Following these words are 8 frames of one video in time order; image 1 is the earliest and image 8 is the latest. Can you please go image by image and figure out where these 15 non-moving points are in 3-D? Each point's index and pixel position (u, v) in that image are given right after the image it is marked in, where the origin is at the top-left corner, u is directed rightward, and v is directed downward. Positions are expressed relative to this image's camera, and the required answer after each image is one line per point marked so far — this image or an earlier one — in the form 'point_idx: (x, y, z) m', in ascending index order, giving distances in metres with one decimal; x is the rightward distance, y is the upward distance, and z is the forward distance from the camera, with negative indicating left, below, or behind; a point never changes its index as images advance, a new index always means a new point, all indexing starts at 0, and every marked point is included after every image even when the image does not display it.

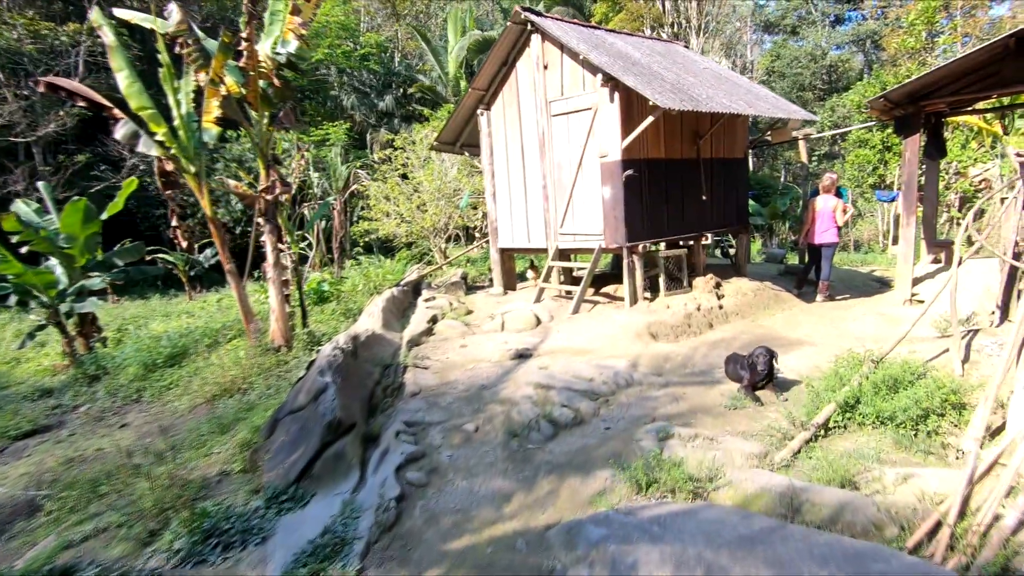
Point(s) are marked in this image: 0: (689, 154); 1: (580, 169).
0: (+3.5, +2.6, +10.6) m
1: (+1.3, +2.3, +10.1) m
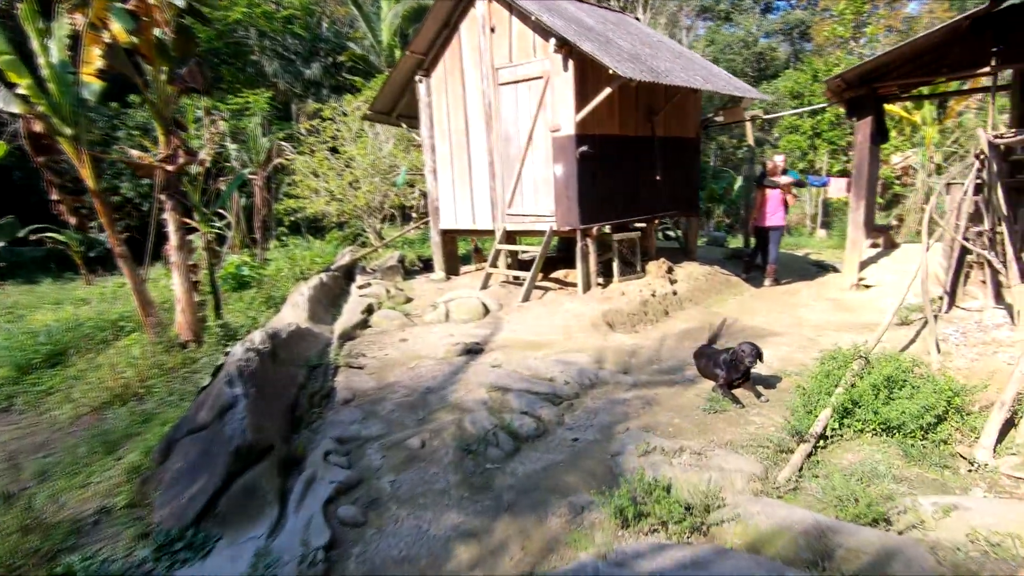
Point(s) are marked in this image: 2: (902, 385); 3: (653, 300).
0: (+2.5, +2.9, +10.0) m
1: (+0.3, +2.5, +9.3) m
2: (+3.1, -0.8, +4.2) m
3: (+2.4, -0.2, +9.0) m
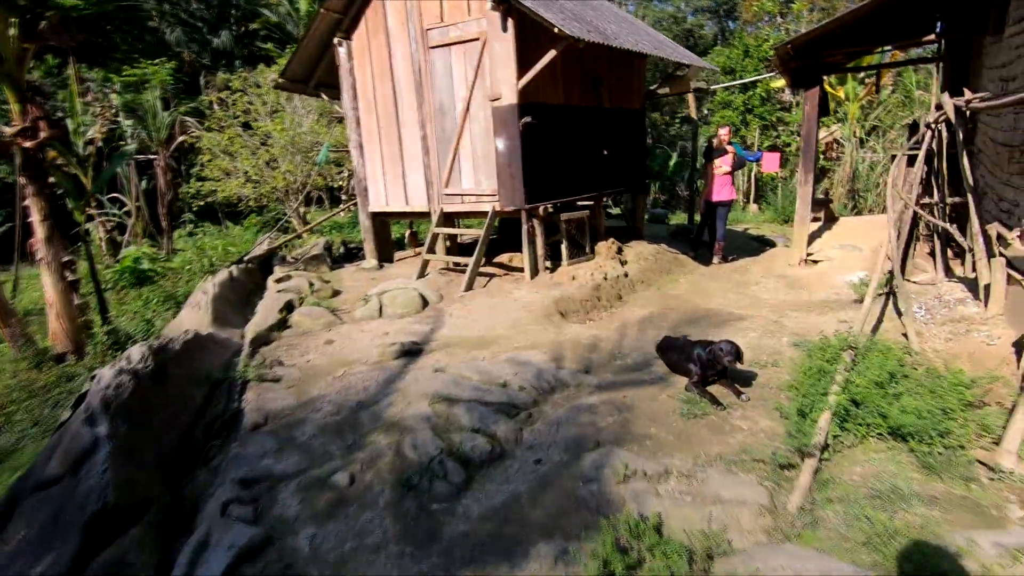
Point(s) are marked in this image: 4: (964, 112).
0: (+1.4, +3.2, +9.3) m
1: (-0.7, +2.7, +8.4) m
2: (+2.8, -0.7, +3.7) m
3: (+1.5, +0.1, +8.4) m
4: (+4.8, +1.9, +5.7) m
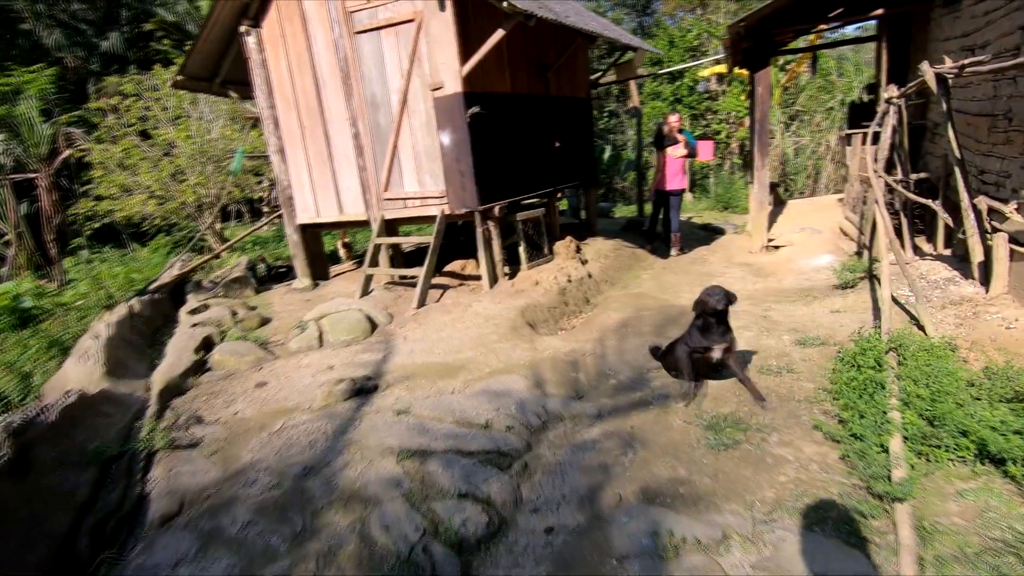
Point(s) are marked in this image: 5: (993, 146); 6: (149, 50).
0: (+0.4, +3.1, +8.6) m
1: (-1.5, +2.5, +7.4) m
2: (+2.8, -0.6, +3.2) m
3: (+0.8, 0.0, +7.7) m
4: (+4.3, +2.1, +5.4) m
5: (+4.9, +1.4, +5.5) m
6: (-11.8, +7.8, +17.5) m
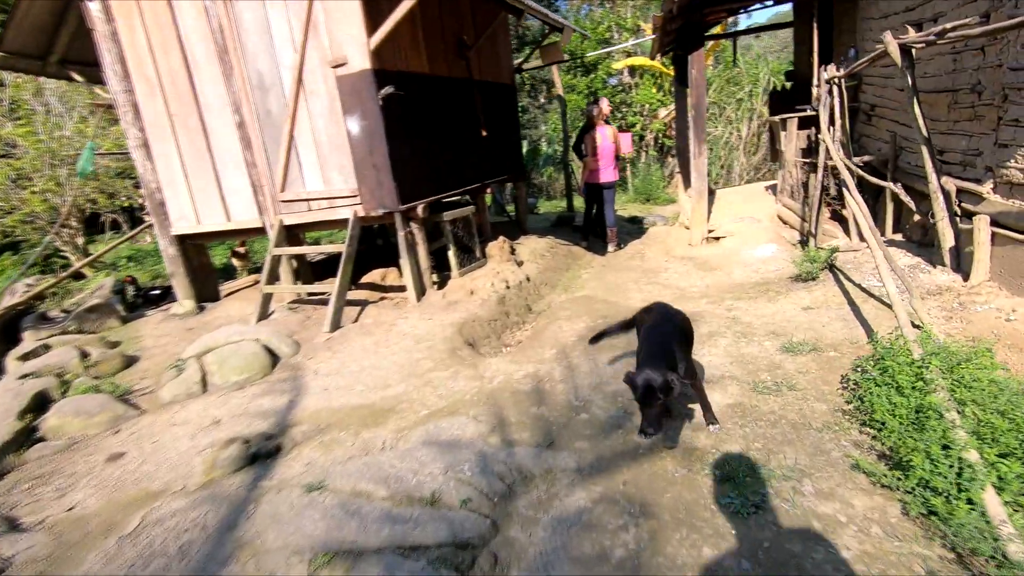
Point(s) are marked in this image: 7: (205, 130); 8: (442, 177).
0: (-0.7, +3.0, +7.5) m
1: (-2.4, +2.3, +6.1) m
2: (+2.6, -0.6, +2.6) m
3: (0.0, -0.1, +6.7) m
4: (+3.6, +2.2, +5.0) m
5: (+4.2, +1.6, +5.1) m
6: (-14.4, +7.0, +14.5) m
7: (-3.7, +1.9, +6.6) m
8: (-0.9, +1.4, +7.0) m
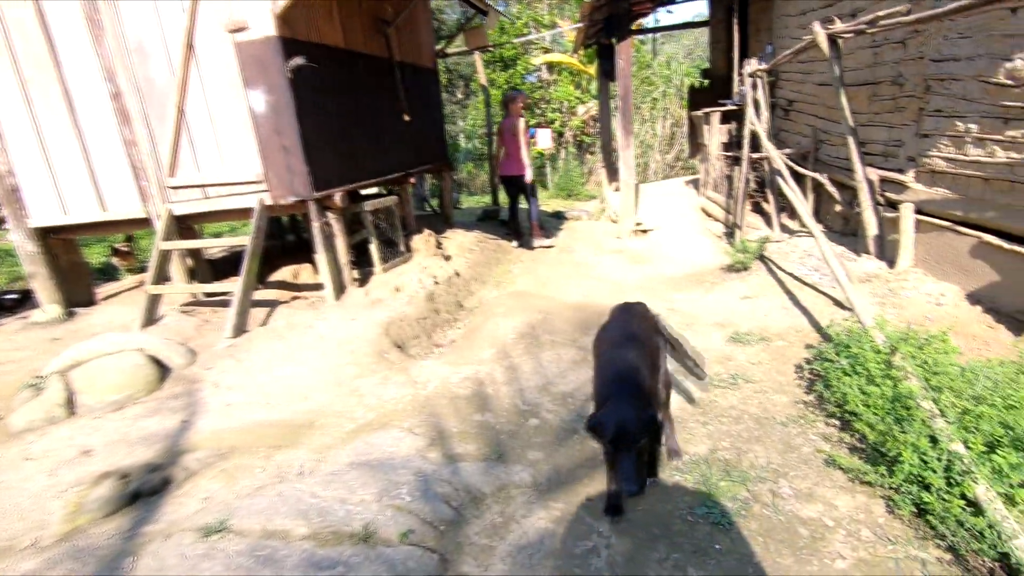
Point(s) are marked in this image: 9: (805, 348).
0: (-1.7, +3.0, +6.9) m
1: (-3.1, +2.3, +5.3) m
2: (+2.4, -0.5, +2.6) m
3: (-0.8, 0.0, +6.2) m
4: (+3.0, +2.3, +5.0) m
5: (+3.6, +1.7, +5.3) m
6: (-16.3, +6.8, +11.7) m
7: (-4.5, +1.9, +5.5) m
8: (-1.8, +1.5, +6.4) m
9: (+2.1, -0.4, +3.8) m
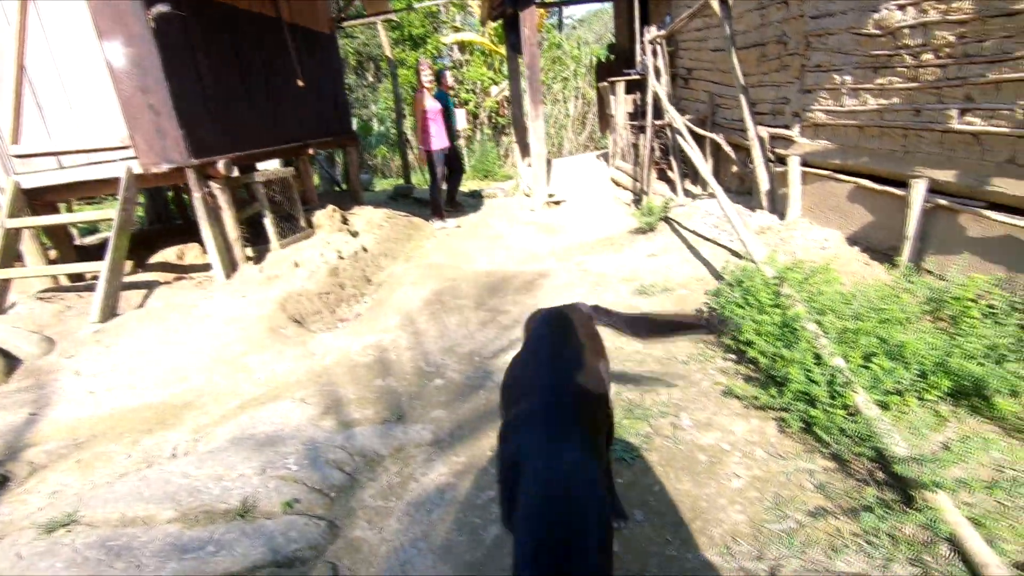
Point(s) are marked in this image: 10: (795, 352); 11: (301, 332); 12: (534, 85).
0: (-2.9, +3.3, +6.3) m
1: (-4.1, +2.4, +4.5) m
2: (+1.9, -0.1, +2.7) m
3: (-1.8, +0.3, +5.9) m
4: (+2.0, +2.7, +5.2) m
5: (+2.6, +2.2, +5.5) m
6: (-18.2, +6.4, +9.0) m
7: (-5.5, +2.0, +4.6) m
8: (-2.9, +1.7, +5.8) m
9: (+1.4, 0.0, +3.9) m
10: (+1.3, -0.3, +2.5) m
11: (-1.7, -0.4, +4.4) m
12: (+0.3, +3.2, +8.6) m
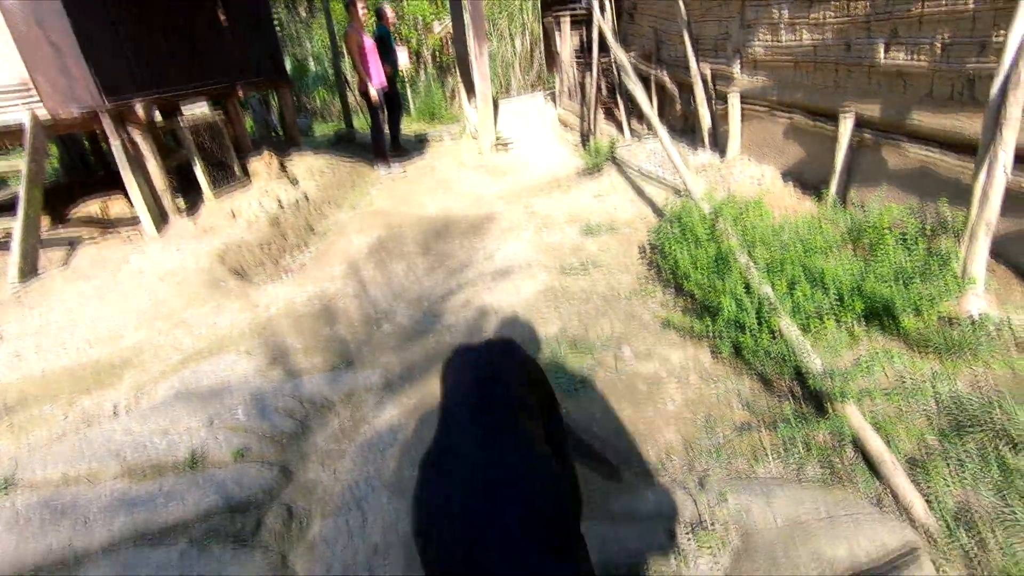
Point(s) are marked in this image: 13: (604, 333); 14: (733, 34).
0: (-3.6, +3.8, +5.7) m
1: (-4.6, +2.7, +3.9) m
2: (+1.6, +0.2, +2.8) m
3: (-2.4, +0.8, +5.7) m
4: (+1.4, +3.3, +5.0) m
5: (+2.0, +2.8, +5.5) m
6: (-19.1, +6.6, +6.8) m
7: (-6.0, +2.2, +3.9) m
8: (-3.5, +2.2, +5.4) m
9: (+1.0, +0.4, +4.0) m
10: (+1.0, 0.0, +2.7) m
11: (-2.1, 0.0, +4.3) m
12: (-0.6, +4.1, +8.3) m
13: (+0.5, -0.2, +2.9) m
14: (+2.1, +2.4, +5.0) m
